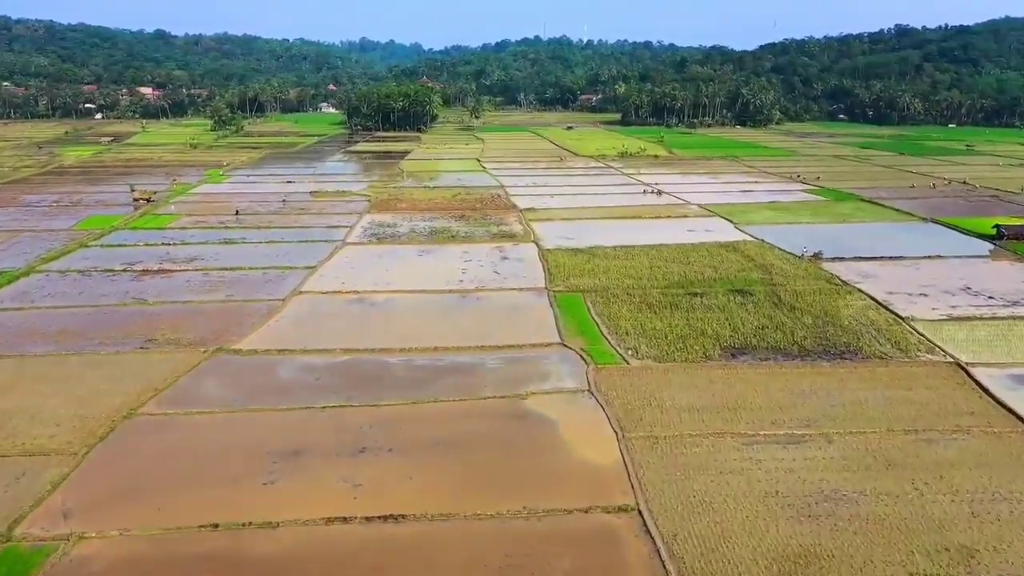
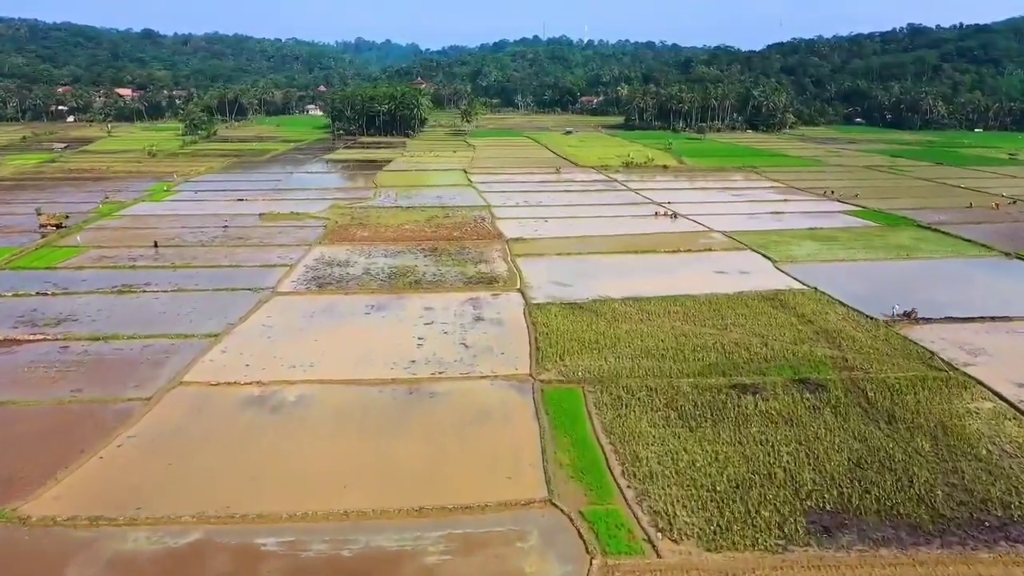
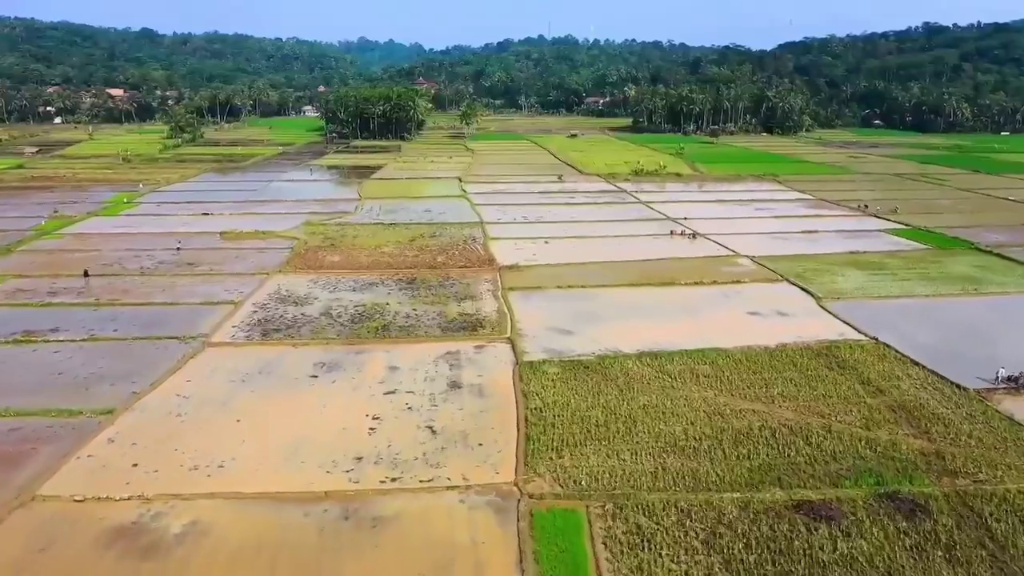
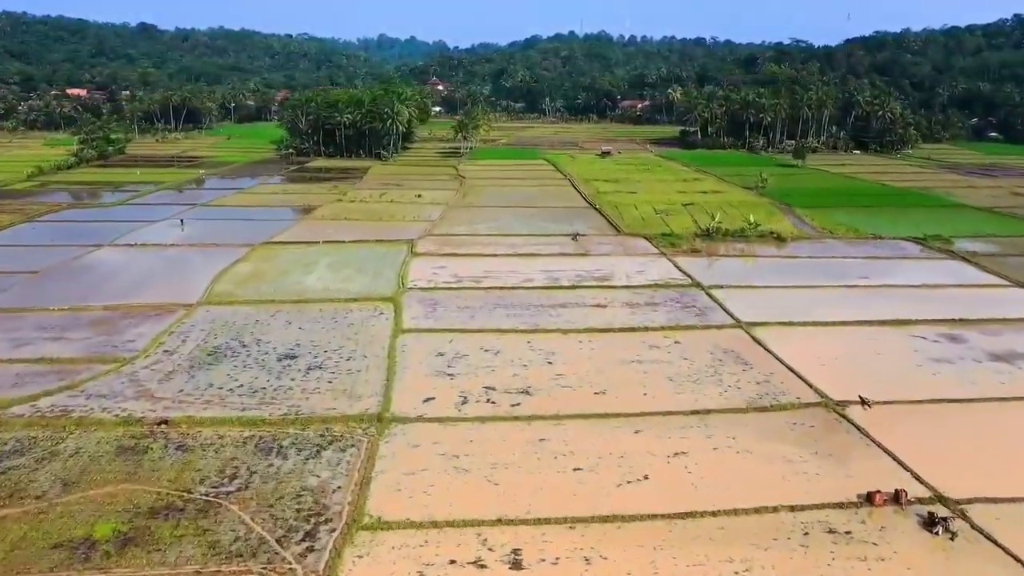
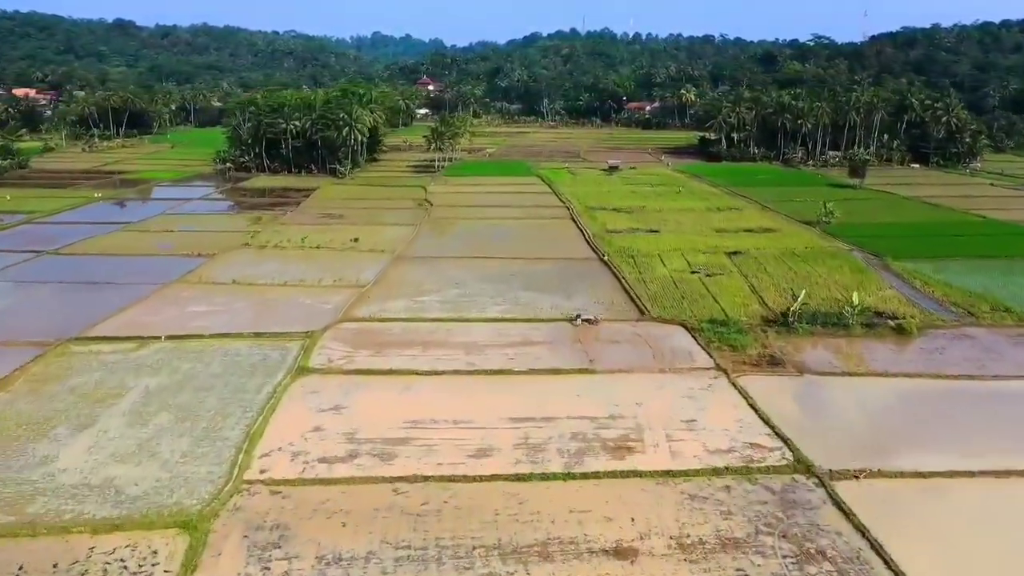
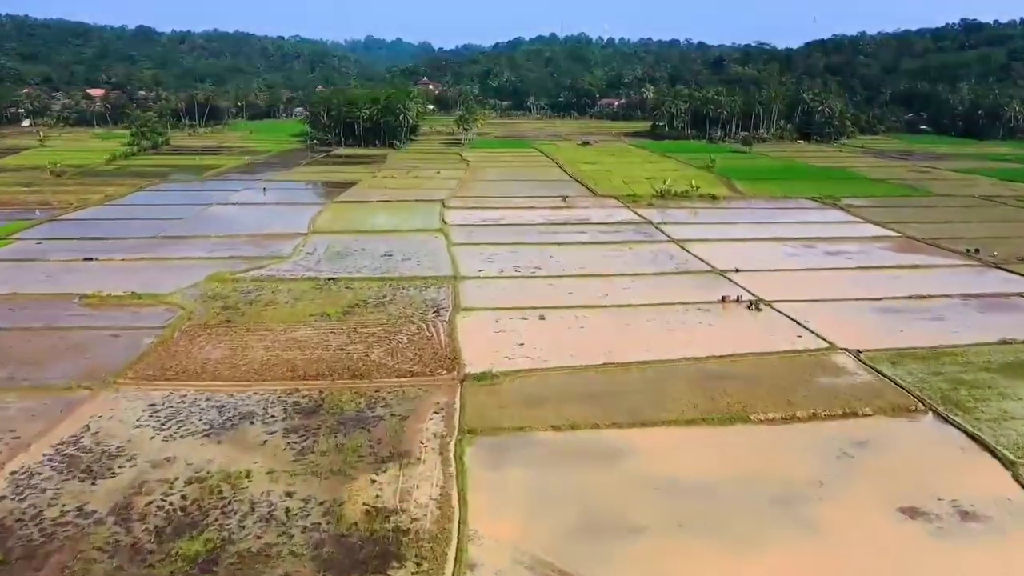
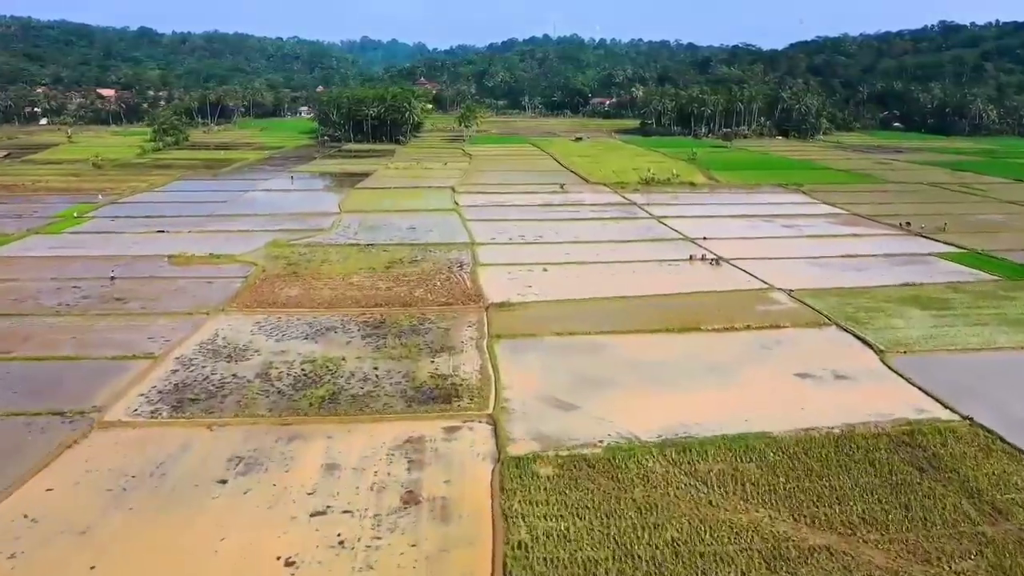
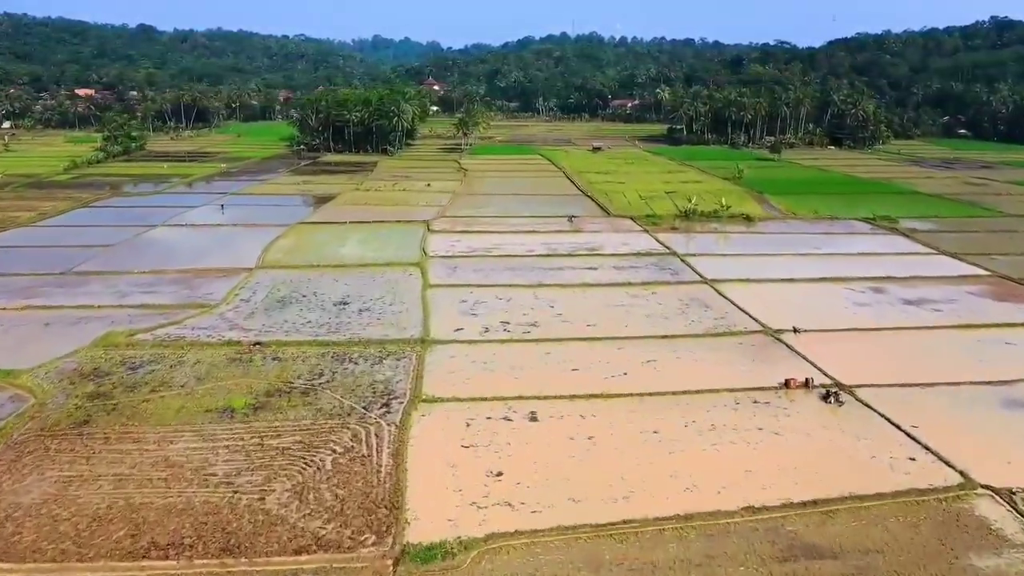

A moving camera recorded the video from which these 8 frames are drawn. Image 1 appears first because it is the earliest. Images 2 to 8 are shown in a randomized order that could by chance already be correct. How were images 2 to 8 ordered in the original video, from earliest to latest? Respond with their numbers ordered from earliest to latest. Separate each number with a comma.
2, 3, 7, 6, 8, 4, 5
